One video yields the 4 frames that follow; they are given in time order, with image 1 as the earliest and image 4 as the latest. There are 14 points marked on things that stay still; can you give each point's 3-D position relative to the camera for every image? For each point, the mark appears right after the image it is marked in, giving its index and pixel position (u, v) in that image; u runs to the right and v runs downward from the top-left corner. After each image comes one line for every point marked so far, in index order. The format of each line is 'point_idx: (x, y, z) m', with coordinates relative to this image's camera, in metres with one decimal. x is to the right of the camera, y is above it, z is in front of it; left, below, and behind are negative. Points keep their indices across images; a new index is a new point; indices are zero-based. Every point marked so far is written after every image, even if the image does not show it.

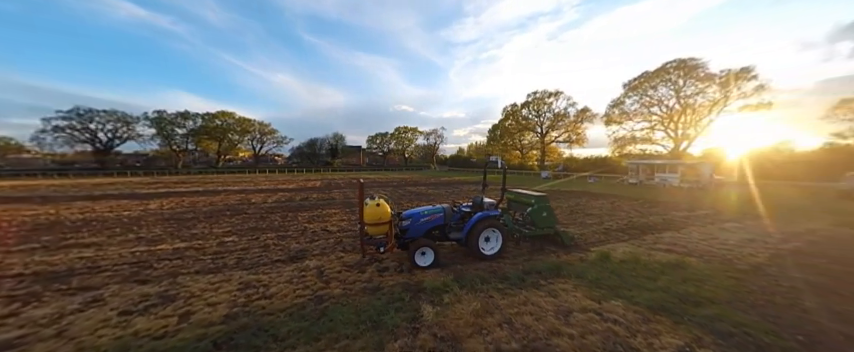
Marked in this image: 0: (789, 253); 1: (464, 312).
0: (+7.8, -1.6, +5.4) m
1: (+0.4, -1.5, +2.7) m
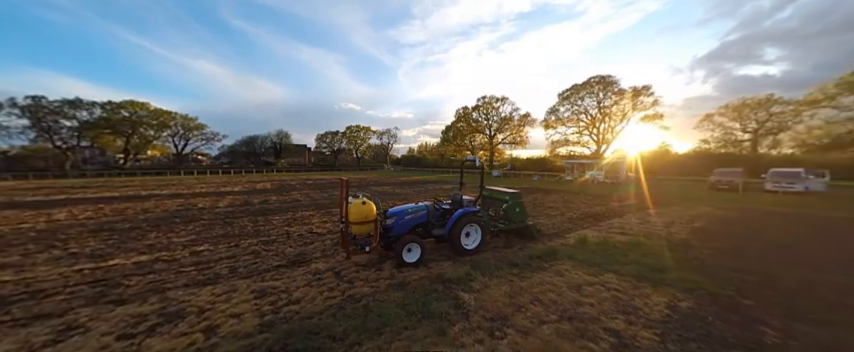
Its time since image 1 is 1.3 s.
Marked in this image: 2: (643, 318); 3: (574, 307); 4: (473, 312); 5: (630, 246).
0: (+7.6, -1.5, +7.1) m
1: (+0.9, -1.4, +3.0) m
2: (+2.3, -1.5, +2.6) m
3: (+1.7, -1.5, +2.8) m
4: (+0.5, -1.4, +2.7) m
5: (+4.1, -1.4, +5.1) m
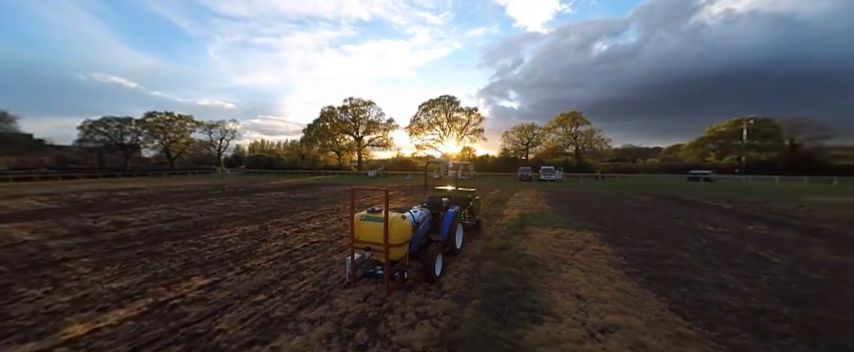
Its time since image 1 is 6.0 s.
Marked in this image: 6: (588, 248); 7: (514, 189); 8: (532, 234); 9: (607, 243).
0: (+5.5, -1.2, +11.7) m
1: (+2.1, -1.3, +4.7) m
2: (+3.5, -1.4, +5.1) m
3: (+2.9, -1.4, +4.9) m
4: (+1.9, -1.4, +4.2) m
5: (+3.7, -1.3, +8.2) m
6: (+3.0, -1.4, +4.8) m
7: (+7.0, -1.0, +19.0) m
8: (+2.4, -1.3, +5.7) m
9: (+3.7, -1.4, +5.1) m
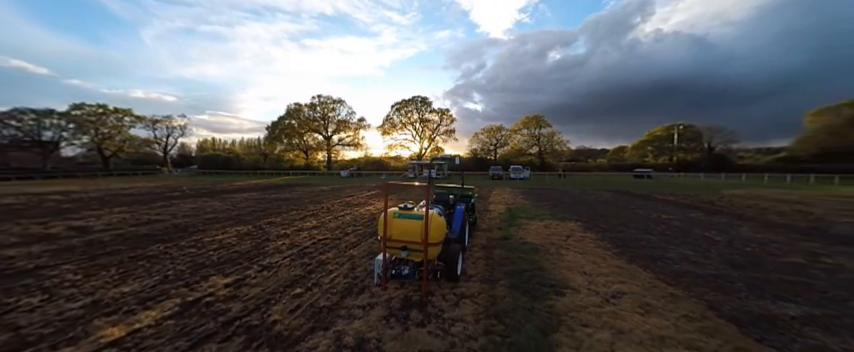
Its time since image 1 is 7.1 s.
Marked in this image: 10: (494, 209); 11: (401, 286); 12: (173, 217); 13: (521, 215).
0: (+4.8, -1.1, +12.6) m
1: (+2.2, -1.3, +5.2) m
2: (+3.6, -1.3, +5.8) m
3: (+3.0, -1.3, +5.5) m
4: (+2.2, -1.3, +4.7) m
5: (+3.4, -1.2, +8.8) m
6: (+3.2, -1.3, +5.4) m
7: (+5.4, -0.9, +20.0) m
8: (+2.4, -1.2, +6.3) m
9: (+3.8, -1.3, +5.8) m
10: (+2.4, -1.2, +8.7) m
11: (-0.3, -1.3, +3.1) m
12: (-7.6, -1.2, +7.4) m
13: (+2.9, -1.2, +7.6) m
